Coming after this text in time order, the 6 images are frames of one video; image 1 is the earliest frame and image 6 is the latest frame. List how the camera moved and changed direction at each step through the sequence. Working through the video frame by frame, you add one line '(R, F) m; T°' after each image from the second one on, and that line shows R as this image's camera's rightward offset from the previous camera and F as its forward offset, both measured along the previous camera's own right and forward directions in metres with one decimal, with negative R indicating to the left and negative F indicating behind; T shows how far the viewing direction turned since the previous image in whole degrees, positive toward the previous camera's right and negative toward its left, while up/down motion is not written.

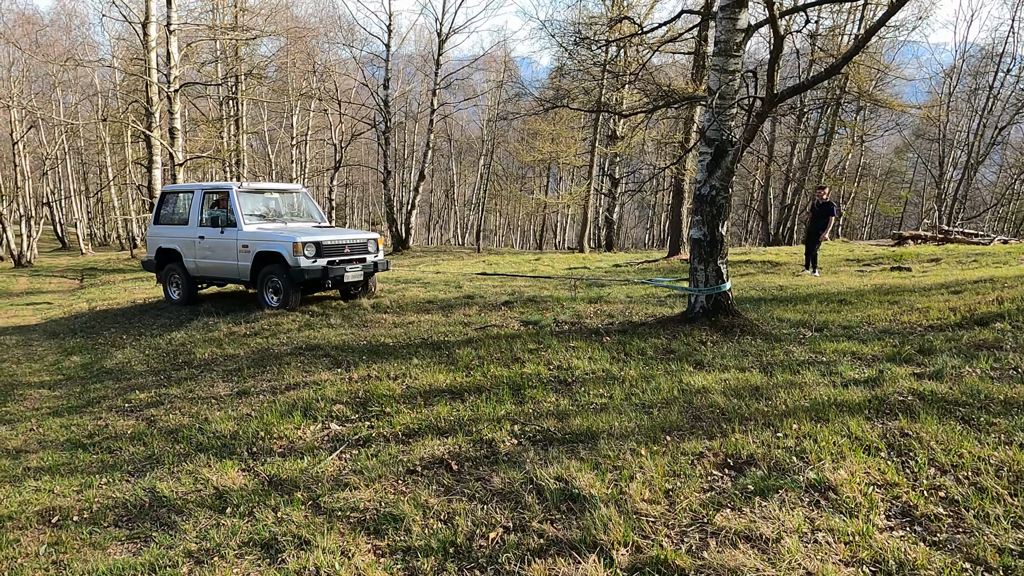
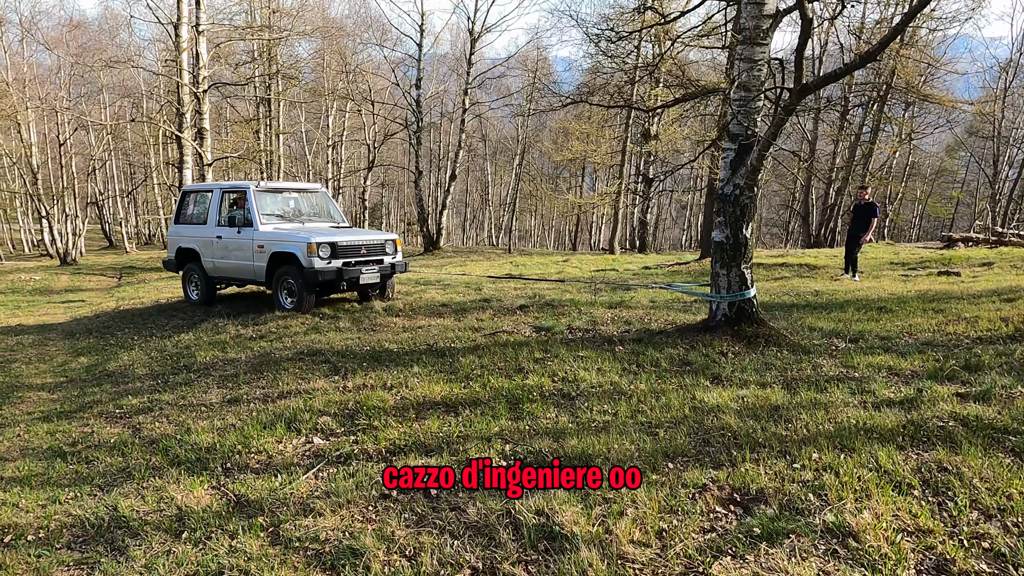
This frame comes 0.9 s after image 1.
(+0.2, +0.3) m; -3°
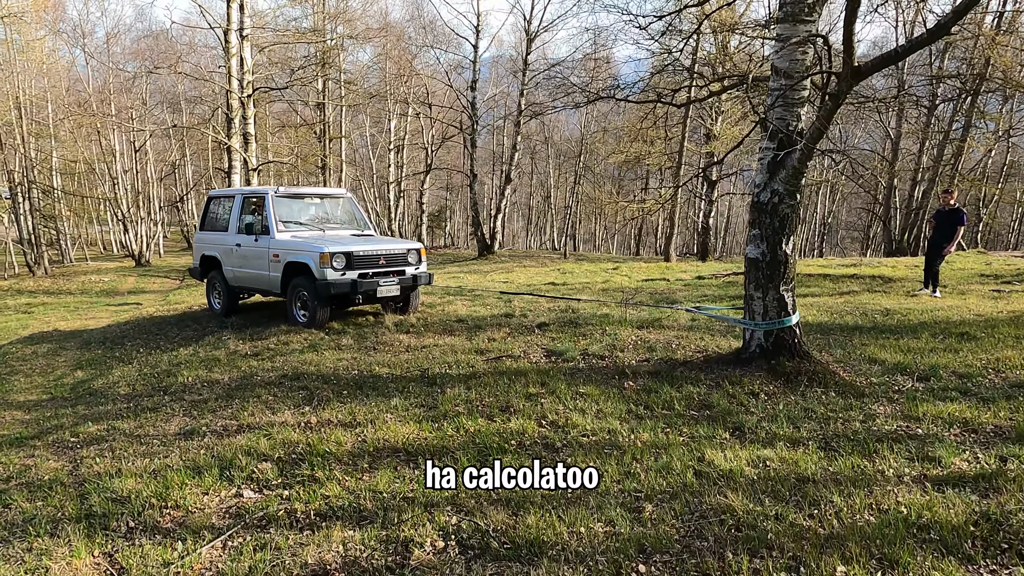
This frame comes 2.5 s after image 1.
(+0.5, +0.7) m; -6°
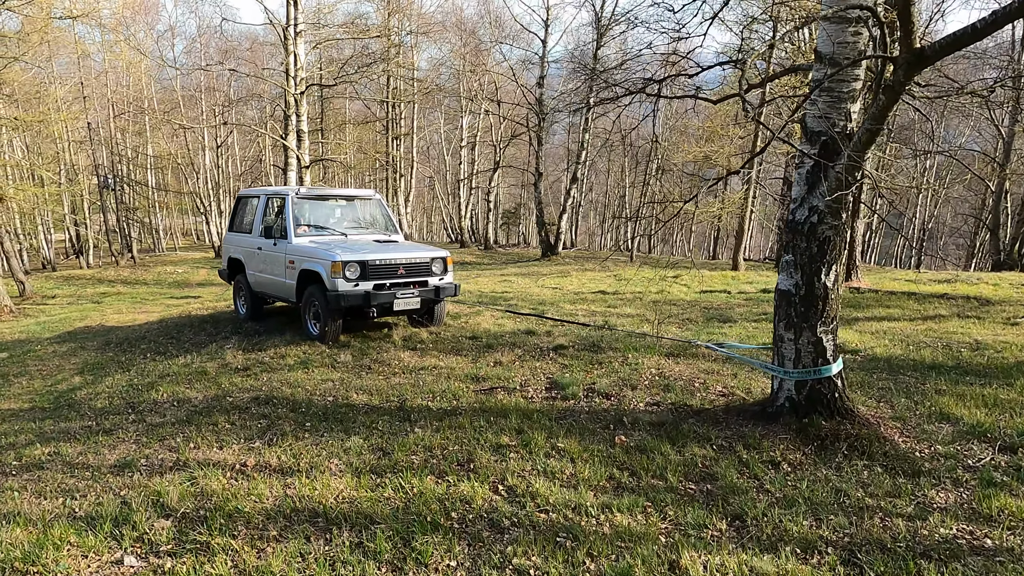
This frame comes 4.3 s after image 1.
(+0.5, +0.7) m; -7°
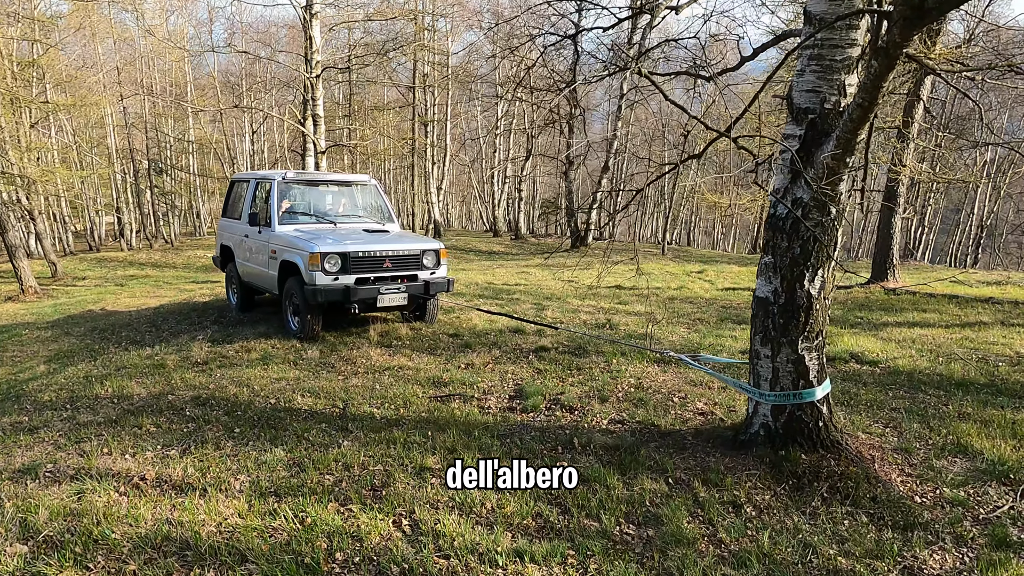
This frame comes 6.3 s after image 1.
(+0.5, +0.5) m; -4°
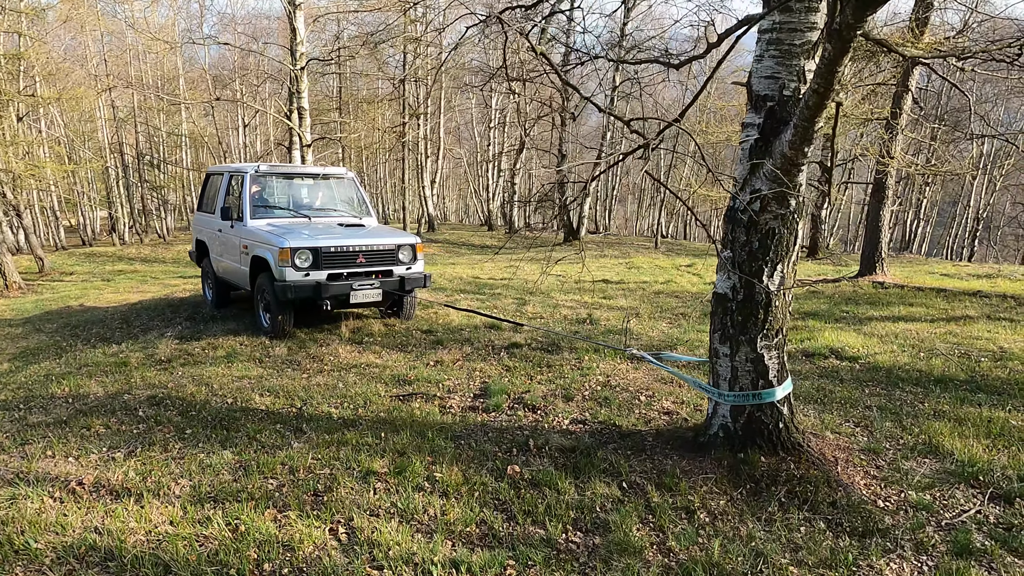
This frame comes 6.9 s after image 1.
(+0.2, +0.1) m; 0°
